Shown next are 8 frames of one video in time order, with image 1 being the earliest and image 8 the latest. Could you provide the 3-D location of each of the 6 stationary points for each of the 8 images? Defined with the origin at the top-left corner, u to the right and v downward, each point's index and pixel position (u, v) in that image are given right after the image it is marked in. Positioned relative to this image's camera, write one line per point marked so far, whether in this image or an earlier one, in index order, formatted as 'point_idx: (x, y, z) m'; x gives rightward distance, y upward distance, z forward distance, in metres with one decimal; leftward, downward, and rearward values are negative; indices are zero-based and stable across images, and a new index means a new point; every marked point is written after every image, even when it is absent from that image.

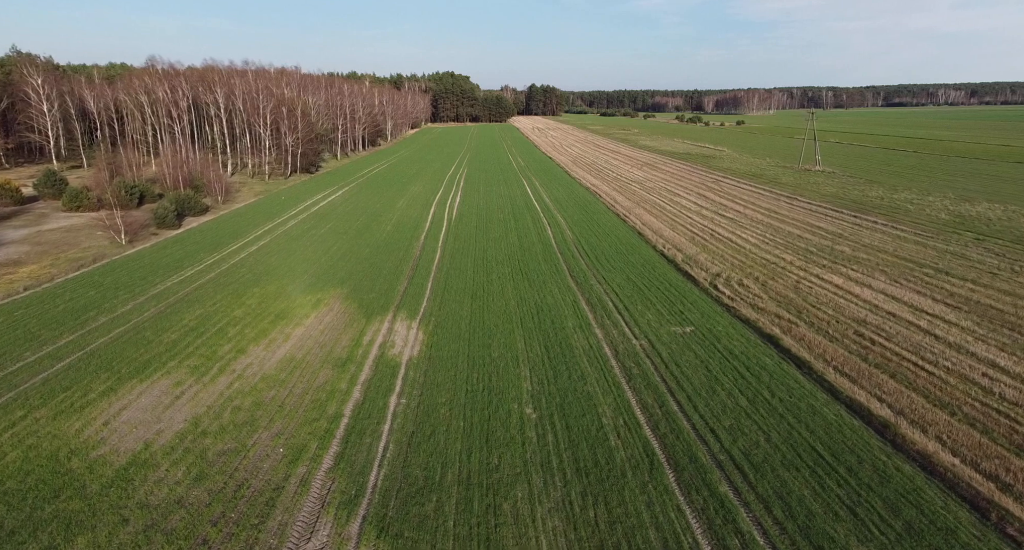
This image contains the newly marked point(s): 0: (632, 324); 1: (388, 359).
0: (+2.9, -1.2, +13.8) m
1: (-2.5, -1.8, +11.7) m
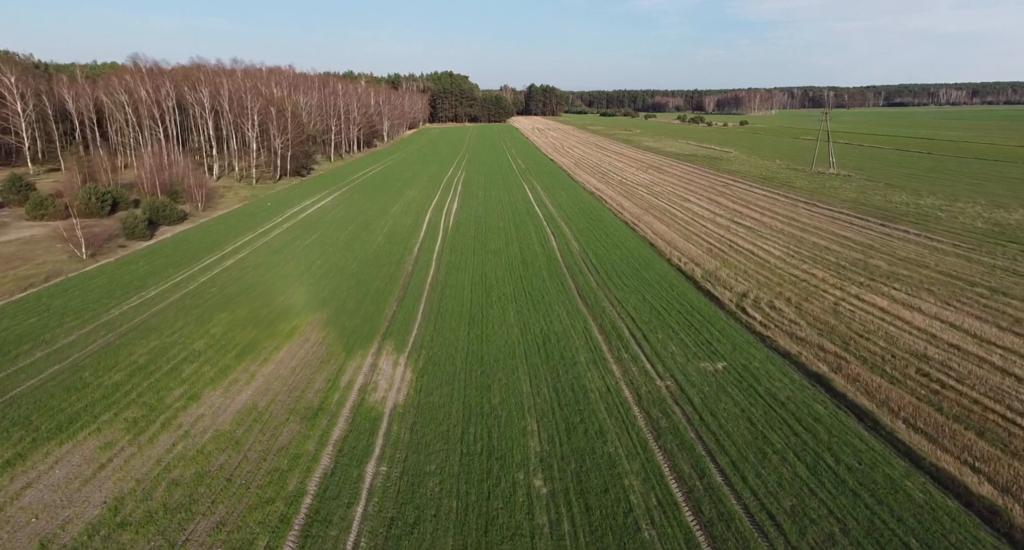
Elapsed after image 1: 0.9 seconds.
0: (+3.0, -1.8, +11.9) m
1: (-2.5, -2.3, +9.8) m
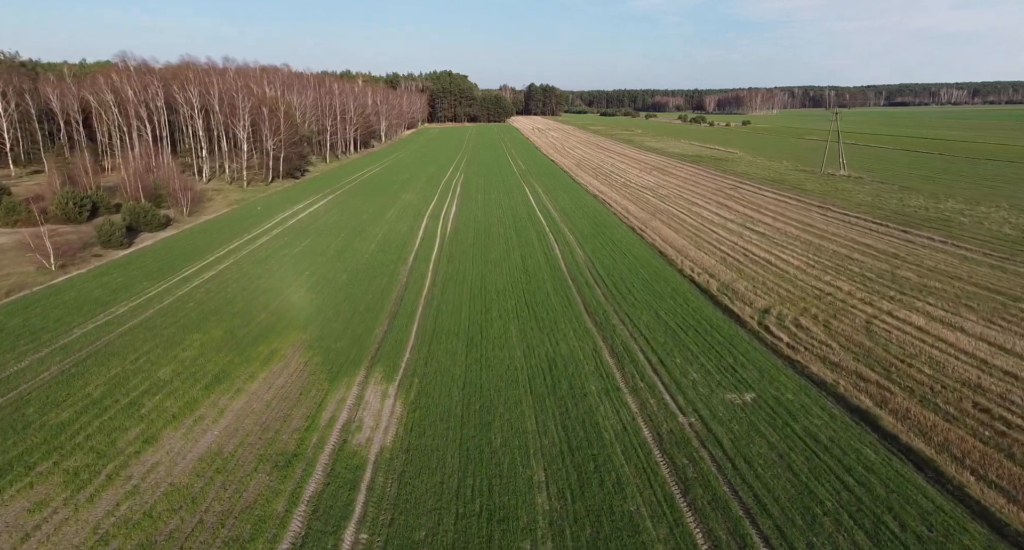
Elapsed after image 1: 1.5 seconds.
0: (+3.0, -2.1, +10.7) m
1: (-2.4, -2.7, +8.5) m
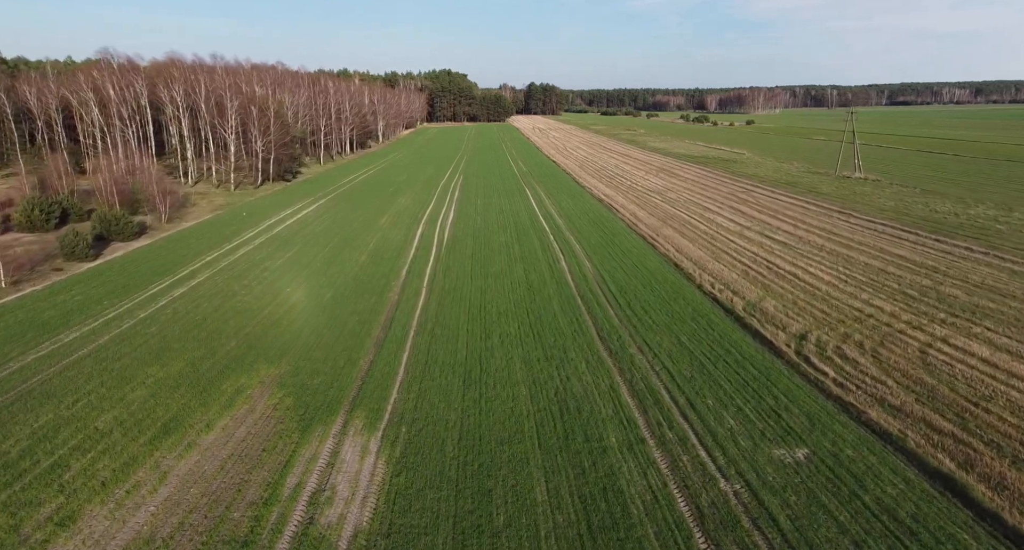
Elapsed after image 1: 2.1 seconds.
0: (+3.1, -2.6, +9.0) m
1: (-2.4, -3.2, +6.8) m
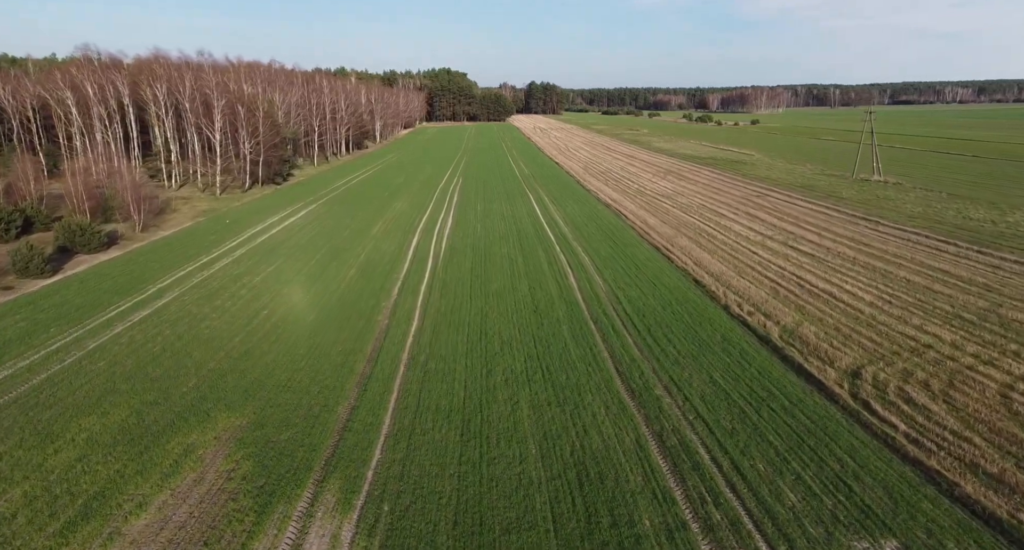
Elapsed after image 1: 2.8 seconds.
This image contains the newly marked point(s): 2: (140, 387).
0: (+3.2, -3.2, +7.1) m
1: (-2.2, -3.7, +5.0) m
2: (-6.8, -2.1, +10.4) m
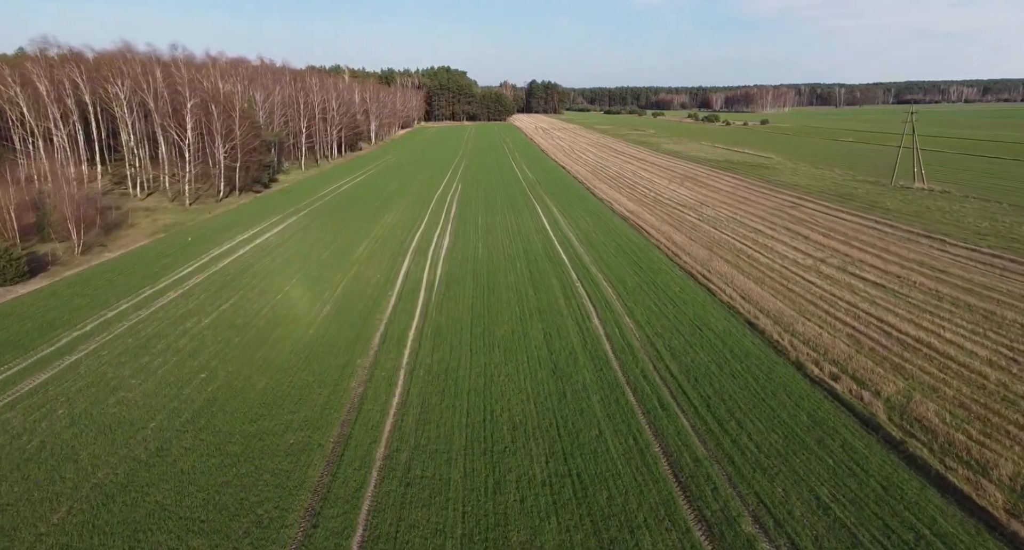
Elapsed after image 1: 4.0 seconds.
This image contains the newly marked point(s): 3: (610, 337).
0: (+3.5, -4.2, +3.6) m
1: (-2.0, -4.8, +1.5) m
2: (-6.5, -3.2, +6.9) m
3: (+2.3, -1.4, +13.5) m
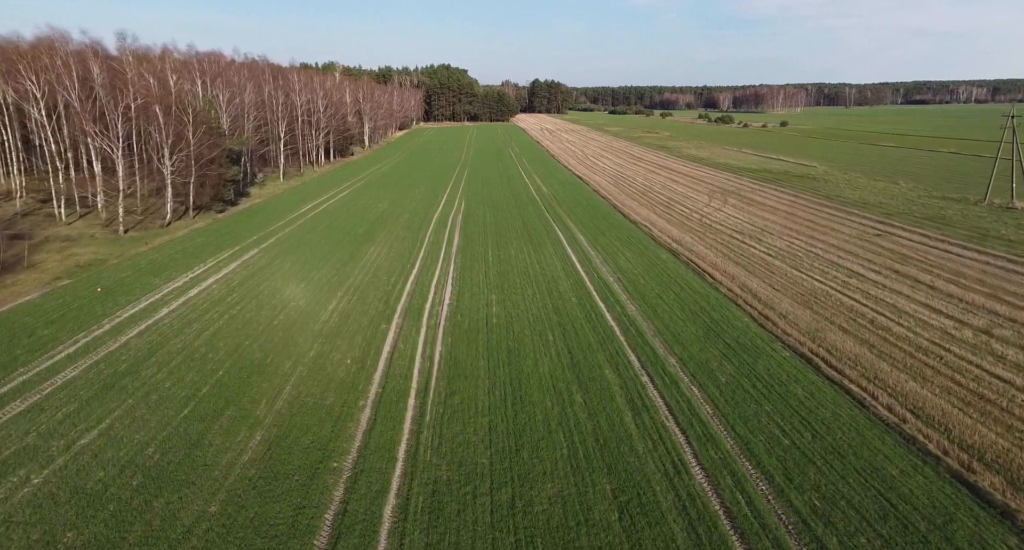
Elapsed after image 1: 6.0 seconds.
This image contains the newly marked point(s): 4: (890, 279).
0: (+4.2, -6.1, -2.4) m
1: (-1.2, -6.7, -4.6) m
2: (-5.8, -5.0, +0.8) m
3: (+3.1, -3.3, +7.5) m
4: (+12.0, -0.1, +17.9) m
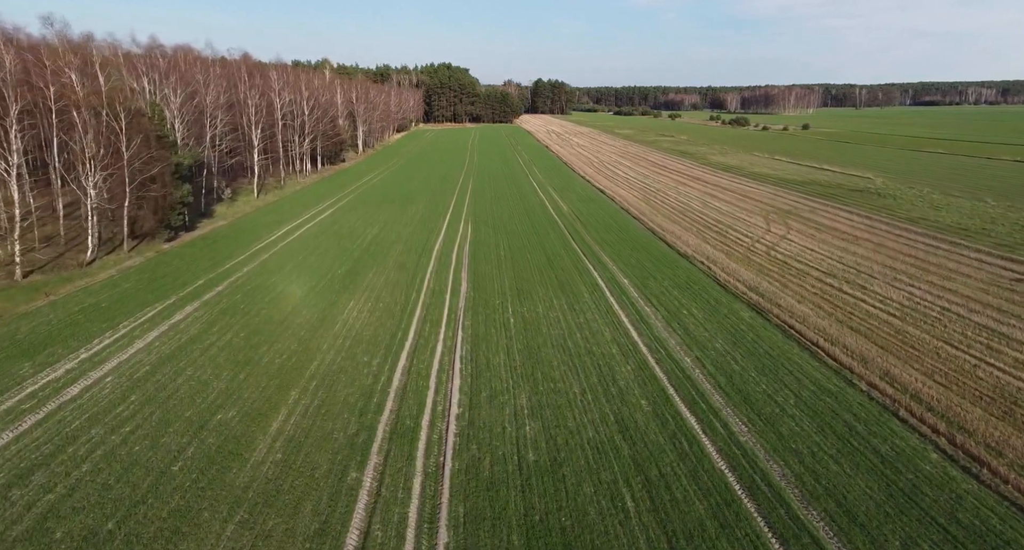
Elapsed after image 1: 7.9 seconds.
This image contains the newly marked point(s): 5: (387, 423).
0: (+5.0, -8.0, -8.4) m
1: (-0.4, -8.5, -10.5) m
2: (-5.0, -6.9, -5.1) m
3: (+3.9, -5.2, +1.5) m
4: (+12.9, -2.0, +11.9) m
5: (-2.3, -2.7, +10.2) m
